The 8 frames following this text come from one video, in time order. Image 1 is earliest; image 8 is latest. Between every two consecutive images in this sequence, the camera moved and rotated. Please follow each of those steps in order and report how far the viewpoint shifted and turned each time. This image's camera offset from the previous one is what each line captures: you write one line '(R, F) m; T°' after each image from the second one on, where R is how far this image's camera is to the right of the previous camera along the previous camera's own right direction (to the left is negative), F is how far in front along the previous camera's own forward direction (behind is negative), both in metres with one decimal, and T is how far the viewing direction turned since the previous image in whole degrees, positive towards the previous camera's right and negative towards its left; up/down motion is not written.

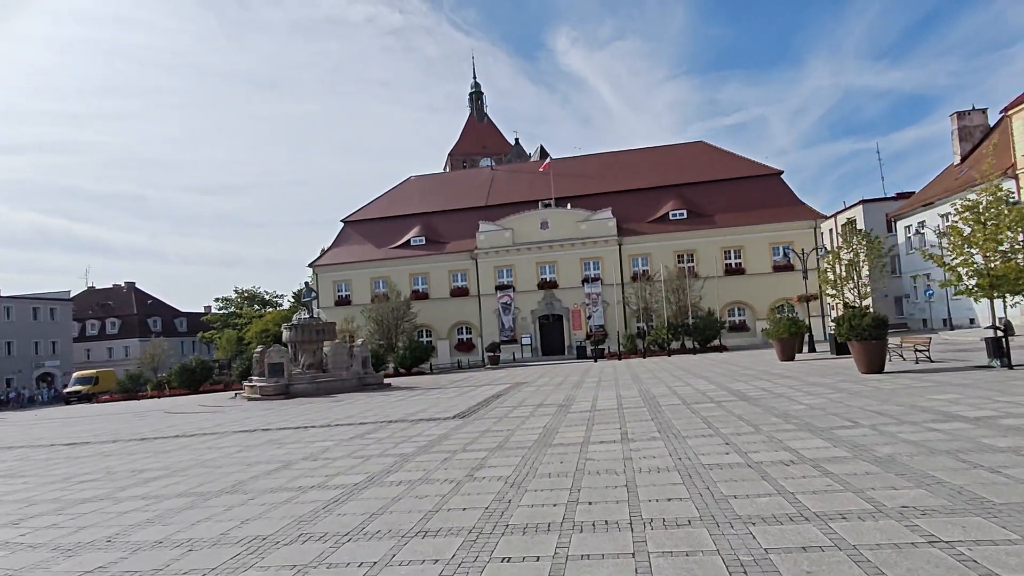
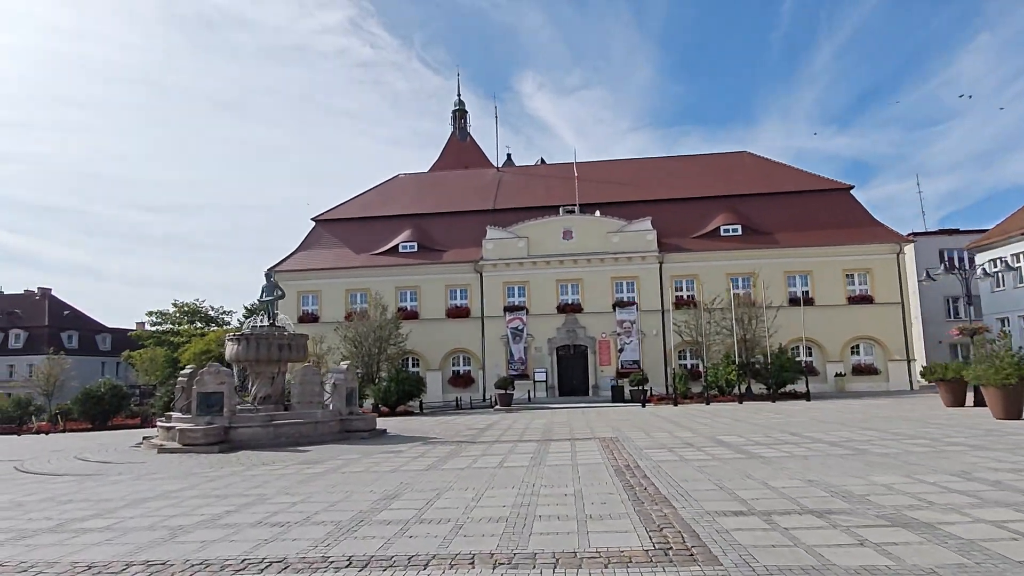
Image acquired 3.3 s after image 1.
(-3.6, +9.5) m; +4°
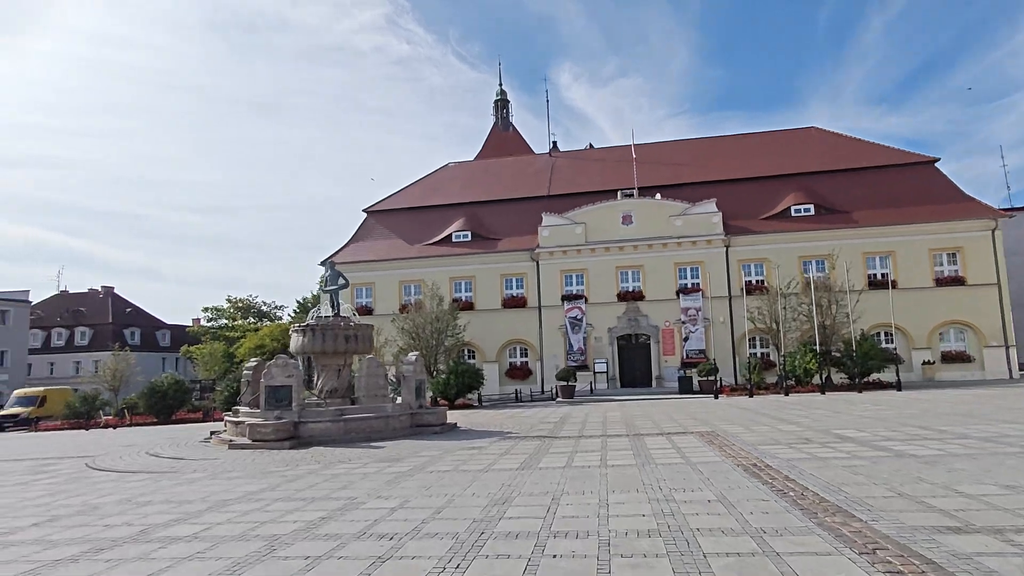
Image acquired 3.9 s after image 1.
(-1.2, +1.2) m; -4°
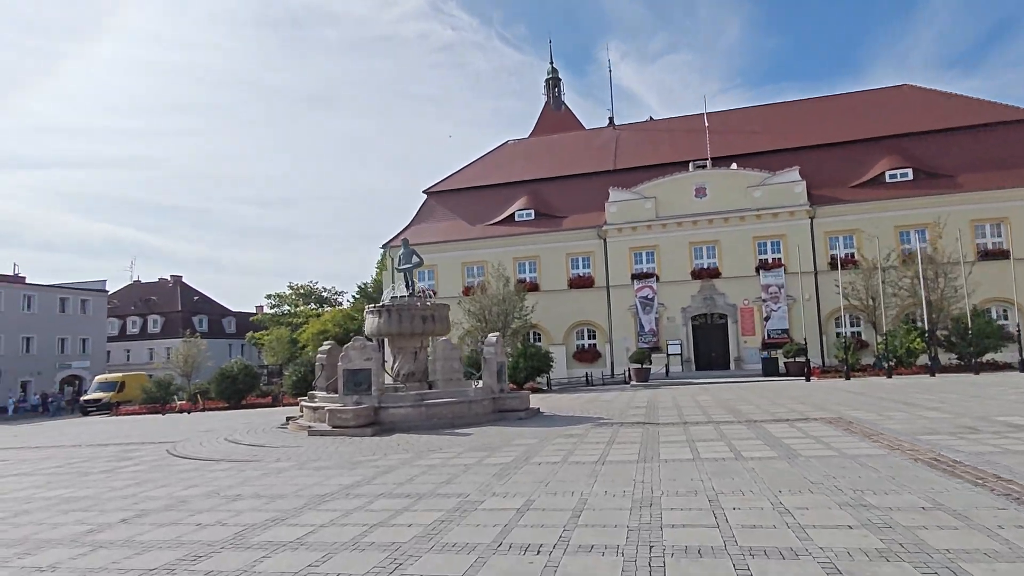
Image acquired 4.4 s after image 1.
(-1.1, +1.3) m; -5°
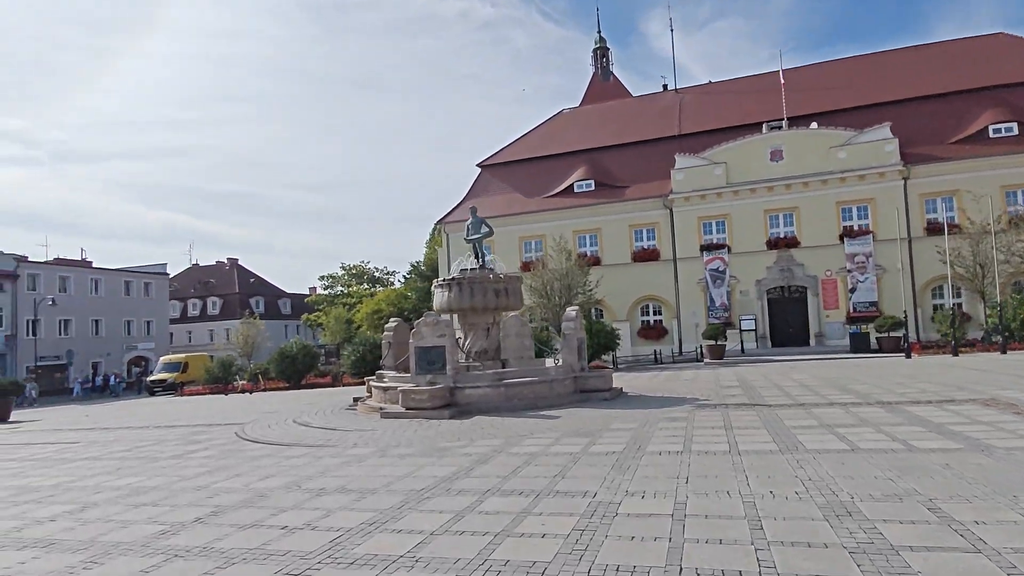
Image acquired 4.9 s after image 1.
(-1.0, +1.4) m; -4°
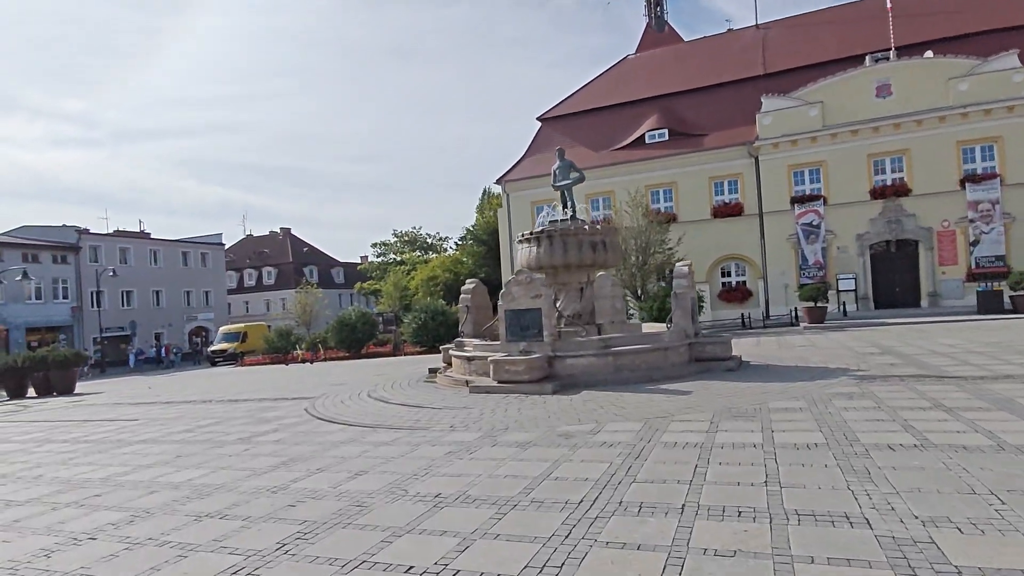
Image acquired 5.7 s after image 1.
(-1.3, +2.2) m; -4°
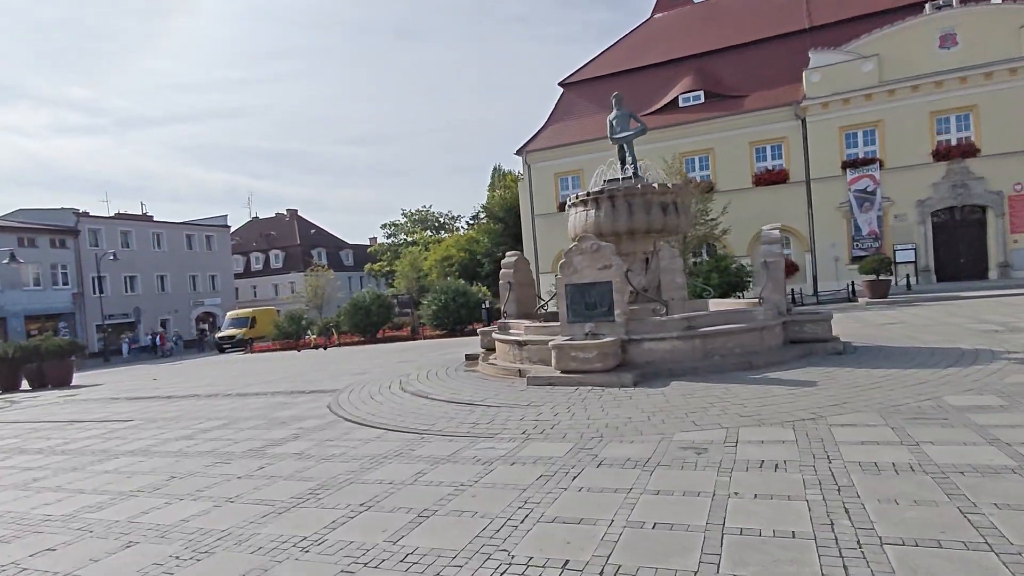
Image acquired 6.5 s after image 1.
(-1.0, +2.2) m; -1°
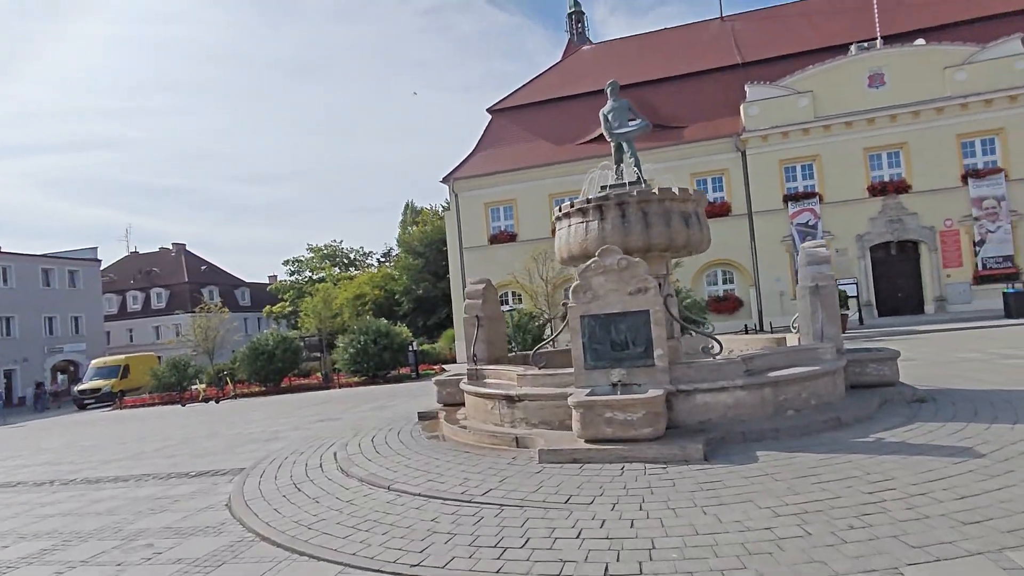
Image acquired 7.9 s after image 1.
(-1.2, +3.2) m; +9°
